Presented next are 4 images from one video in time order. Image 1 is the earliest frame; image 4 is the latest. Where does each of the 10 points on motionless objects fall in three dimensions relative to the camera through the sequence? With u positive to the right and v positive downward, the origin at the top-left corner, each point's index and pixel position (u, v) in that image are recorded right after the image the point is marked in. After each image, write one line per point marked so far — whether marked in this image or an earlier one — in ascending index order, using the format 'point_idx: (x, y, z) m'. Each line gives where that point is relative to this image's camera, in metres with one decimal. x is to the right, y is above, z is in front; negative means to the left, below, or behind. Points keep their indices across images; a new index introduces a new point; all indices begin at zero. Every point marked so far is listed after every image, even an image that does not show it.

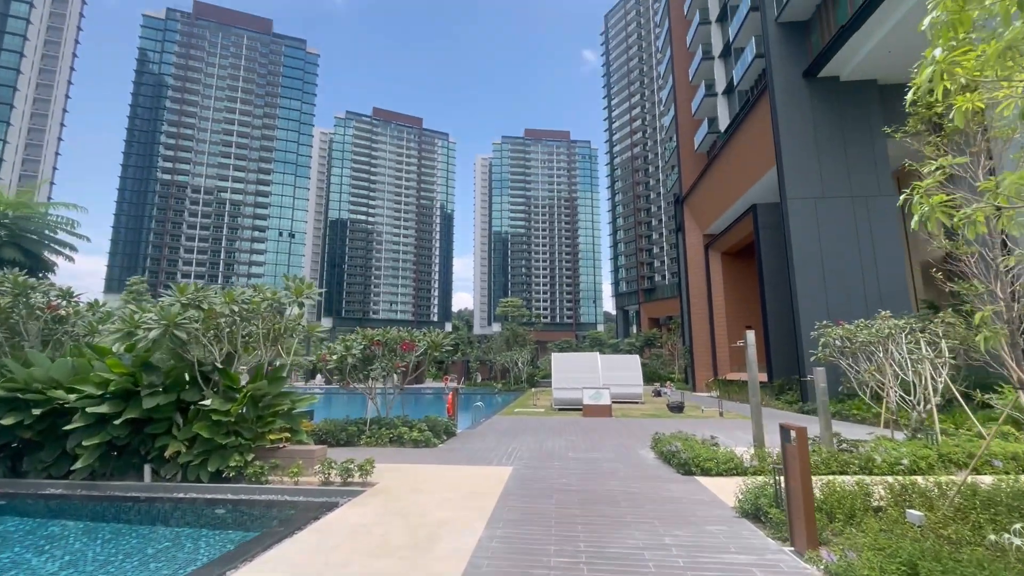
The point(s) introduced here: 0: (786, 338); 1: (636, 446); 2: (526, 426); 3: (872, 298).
0: (+10.0, -1.8, +16.8) m
1: (+2.0, -2.5, +7.3) m
2: (+0.3, -3.0, +10.0) m
3: (+10.9, -0.3, +13.8) m
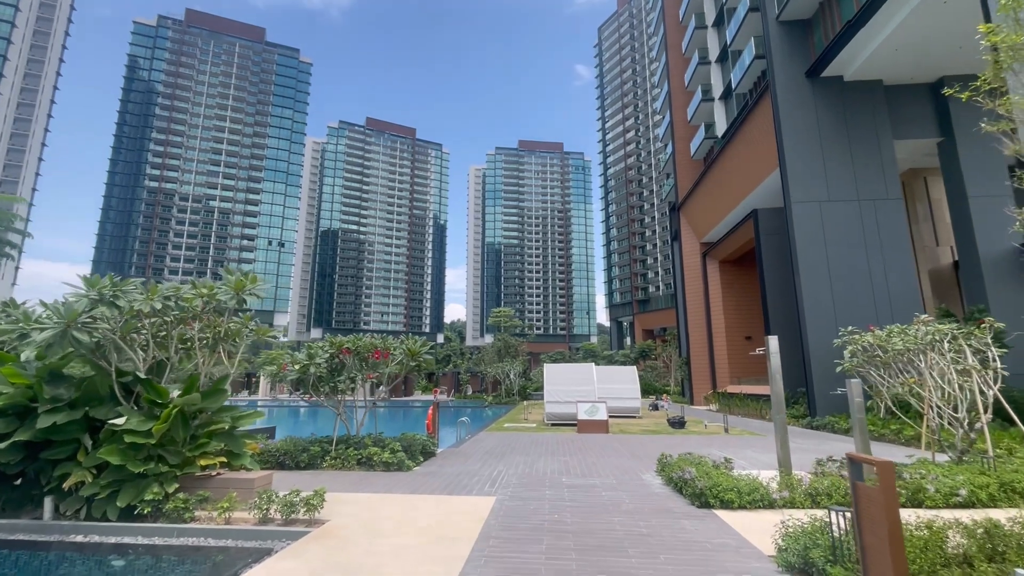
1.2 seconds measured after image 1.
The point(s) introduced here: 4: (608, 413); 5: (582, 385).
0: (+9.7, -2.1, +16.0) m
1: (+1.8, -2.5, +6.4) m
2: (+0.1, -3.1, +9.1) m
3: (+10.6, -0.5, +13.1) m
4: (+2.4, -3.1, +11.3) m
5: (+2.0, -2.7, +13.0) m
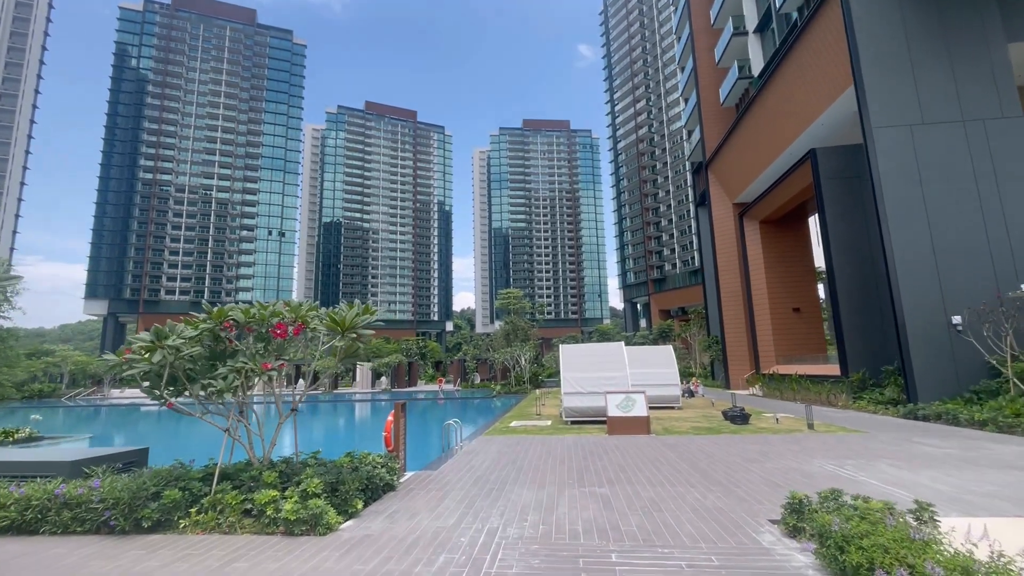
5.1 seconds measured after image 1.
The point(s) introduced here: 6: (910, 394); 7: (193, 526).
0: (+9.9, -0.8, +13.0) m
1: (+1.8, -1.8, +3.5) m
2: (+0.1, -2.3, +6.2) m
3: (+10.7, +0.7, +10.0) m
4: (+2.5, -2.2, +8.4) m
5: (+2.2, -1.8, +10.1) m
6: (+8.9, -2.4, +10.2) m
7: (-2.5, -1.9, +3.6) m
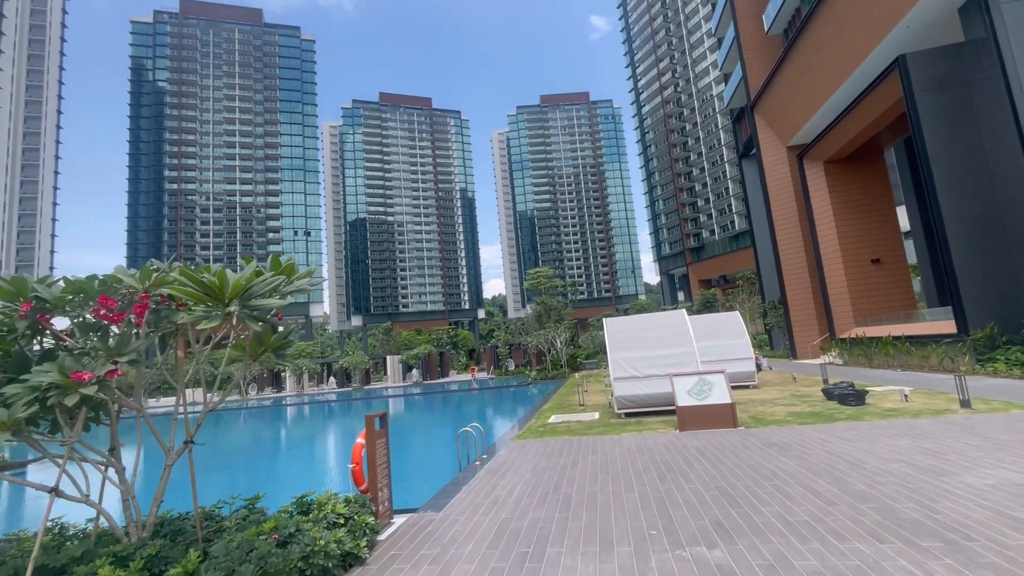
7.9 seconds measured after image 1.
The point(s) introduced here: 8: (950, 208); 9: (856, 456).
0: (+10.5, +0.6, +10.3) m
1: (+2.0, -1.2, +1.4) m
2: (+0.5, -1.8, +4.3) m
3: (+11.0, +2.1, +7.2) m
4: (+3.0, -1.4, +6.3) m
5: (+2.8, -1.0, +8.0) m
6: (+9.5, -1.1, +7.7) m
7: (-2.3, -1.7, +1.9) m
8: (+10.2, +1.8, +10.6) m
9: (+3.3, -1.6, +4.3) m
